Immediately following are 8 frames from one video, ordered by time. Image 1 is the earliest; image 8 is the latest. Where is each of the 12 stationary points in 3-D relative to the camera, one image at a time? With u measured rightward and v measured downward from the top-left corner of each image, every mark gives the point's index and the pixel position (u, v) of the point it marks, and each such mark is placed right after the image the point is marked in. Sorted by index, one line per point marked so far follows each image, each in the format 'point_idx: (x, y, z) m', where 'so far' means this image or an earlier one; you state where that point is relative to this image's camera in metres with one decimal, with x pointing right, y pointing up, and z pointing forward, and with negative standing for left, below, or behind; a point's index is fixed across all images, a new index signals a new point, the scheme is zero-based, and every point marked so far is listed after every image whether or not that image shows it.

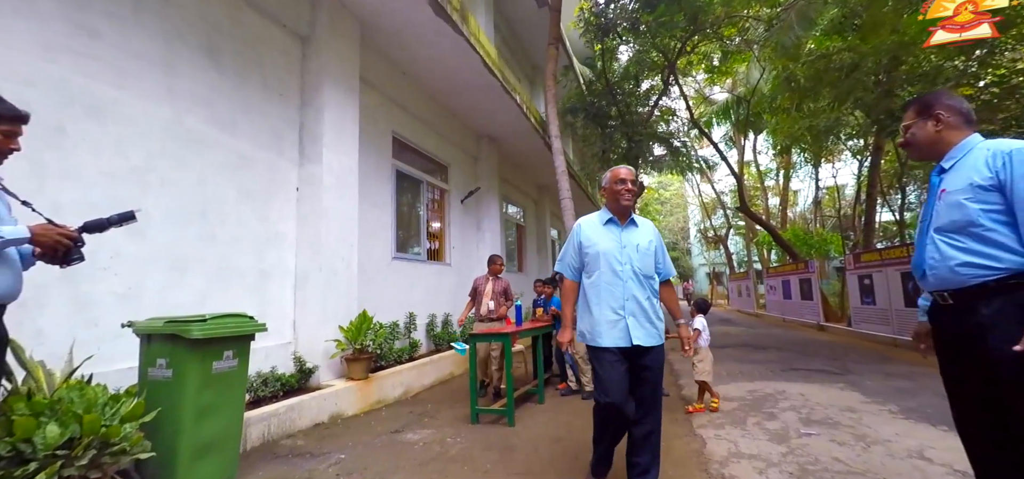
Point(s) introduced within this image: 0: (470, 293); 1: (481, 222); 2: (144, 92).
0: (-0.6, -0.8, +6.0) m
1: (-0.7, +0.4, +9.5) m
2: (-3.0, +1.2, +3.5) m
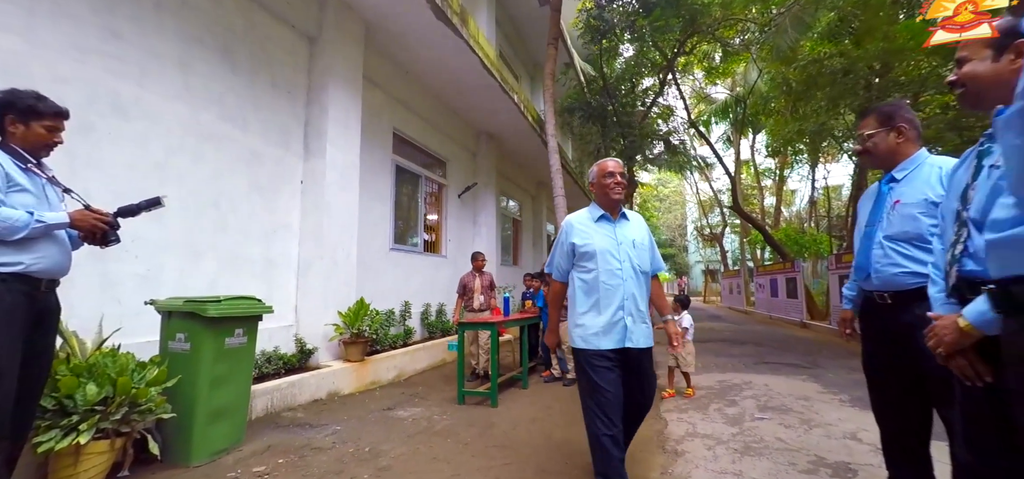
0: (-0.8, -0.7, +6.4) m
1: (-0.8, +0.6, +9.8) m
2: (-3.1, +1.3, +3.8) m
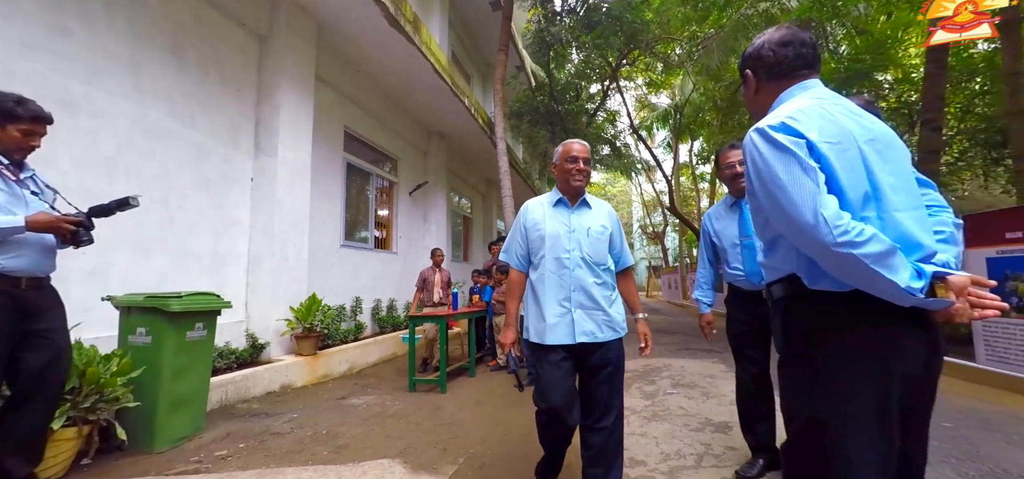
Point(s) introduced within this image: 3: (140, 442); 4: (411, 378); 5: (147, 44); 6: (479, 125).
0: (-1.6, -0.7, +6.7) m
1: (-2.0, +0.6, +10.1) m
2: (-3.6, +1.3, +3.8) m
3: (-2.5, -1.3, +2.9) m
4: (-1.2, -1.6, +5.0) m
5: (-3.5, +1.9, +4.1) m
6: (-0.8, +2.6, +9.6) m
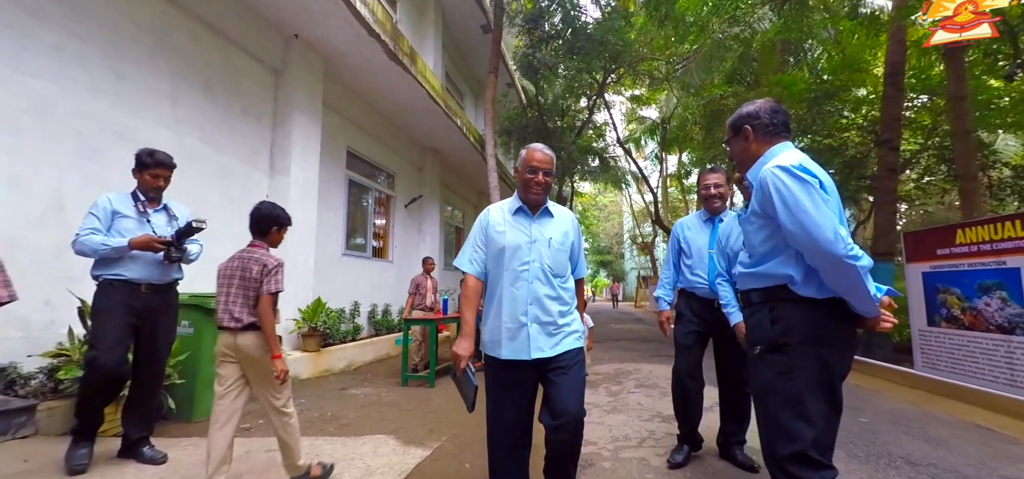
0: (-1.8, -0.8, +7.3) m
1: (-2.2, +0.4, +10.7) m
2: (-3.7, +1.2, +4.5) m
3: (-2.7, -1.4, +3.5) m
4: (-1.4, -1.8, +5.7) m
5: (-3.7, +1.8, +4.8) m
6: (-1.0, +2.4, +10.4) m
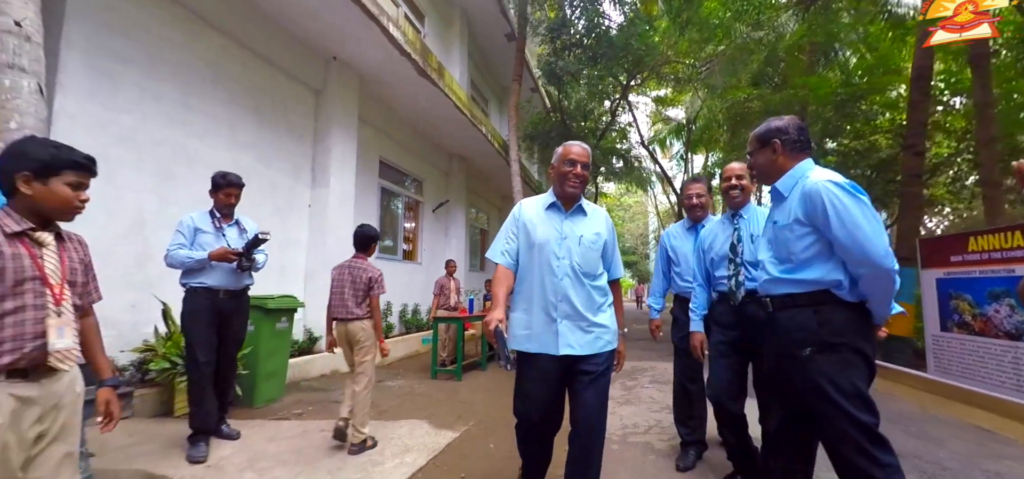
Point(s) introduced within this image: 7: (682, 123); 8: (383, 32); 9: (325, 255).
0: (-1.4, -0.9, +7.8) m
1: (-1.7, +0.3, +11.2) m
2: (-3.5, +1.1, +5.1) m
3: (-2.5, -1.5, +4.1) m
4: (-1.1, -1.9, +6.1) m
5: (-3.5, +1.7, +5.4) m
6: (-0.4, +2.3, +10.8) m
7: (+7.1, +4.9, +18.0) m
8: (-1.8, +2.9, +5.9) m
9: (-2.8, -0.2, +6.5) m
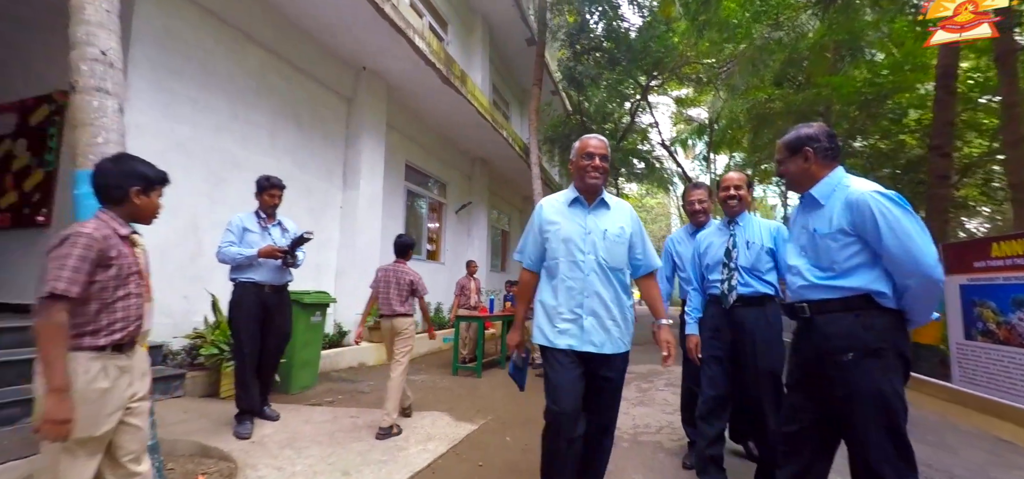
0: (-1.0, -0.9, +8.1) m
1: (-1.1, +0.3, +11.5) m
2: (-3.3, +1.2, +5.5) m
3: (-2.4, -1.5, +4.4) m
4: (-0.9, -1.9, +6.4) m
5: (-3.2, +1.7, +5.8) m
6: (+0.1, +2.2, +11.0) m
7: (+8.1, +4.7, +17.8) m
8: (-1.5, +2.8, +6.2) m
9: (-2.5, -0.2, +6.8) m
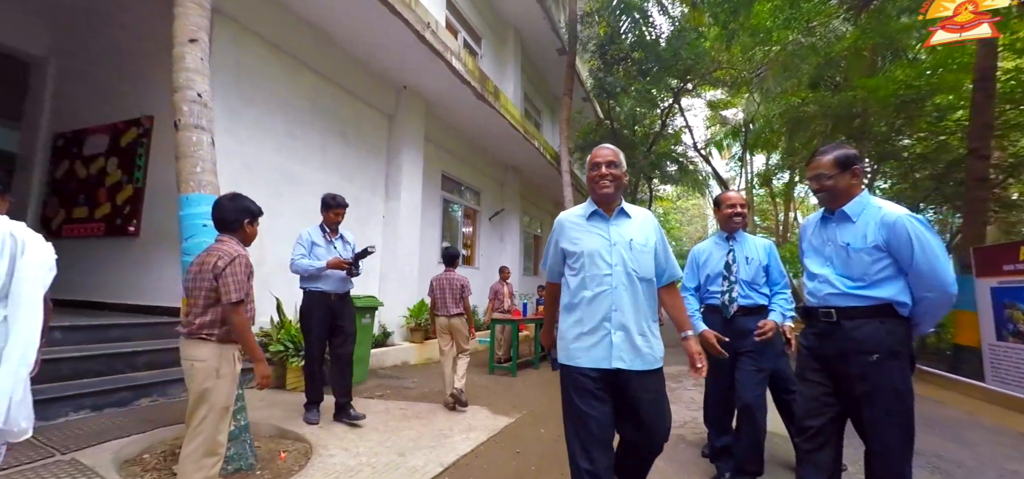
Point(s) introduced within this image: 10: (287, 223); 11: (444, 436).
0: (-0.4, -1.1, +8.5) m
1: (-0.2, +0.2, +11.9) m
2: (-2.8, +1.0, +6.1) m
3: (-2.0, -1.6, +4.9) m
4: (-0.3, -2.0, +6.8) m
5: (-2.7, +1.6, +6.4) m
6: (+0.9, +2.1, +11.4) m
7: (+9.3, +4.6, +17.6) m
8: (-1.0, +2.7, +6.7) m
9: (-2.0, -0.3, +7.3) m
10: (-3.0, +0.2, +5.7) m
11: (-0.6, -1.7, +3.7) m
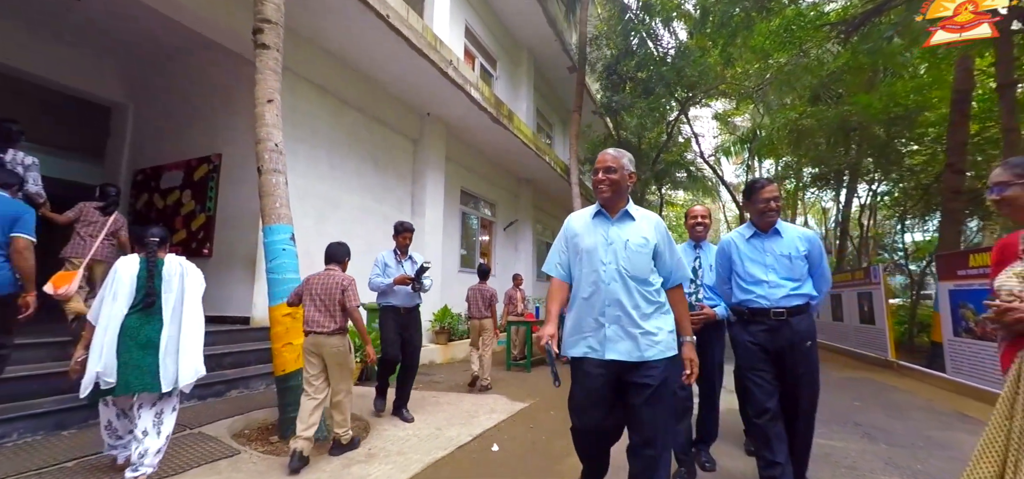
0: (-0.1, -1.3, +9.3) m
1: (+0.2, -0.1, +12.8) m
2: (-2.6, +0.8, +7.0) m
3: (-1.8, -1.8, +5.8) m
4: (-0.1, -2.2, +7.6) m
5: (-2.5, +1.3, +7.3) m
6: (+1.3, +1.9, +12.2) m
7: (+9.8, +4.4, +18.2) m
8: (-0.8, +2.5, +7.6) m
9: (-1.7, -0.6, +8.2) m
10: (-2.8, 0.0, +6.7) m
11: (-0.4, -1.9, +4.6) m
